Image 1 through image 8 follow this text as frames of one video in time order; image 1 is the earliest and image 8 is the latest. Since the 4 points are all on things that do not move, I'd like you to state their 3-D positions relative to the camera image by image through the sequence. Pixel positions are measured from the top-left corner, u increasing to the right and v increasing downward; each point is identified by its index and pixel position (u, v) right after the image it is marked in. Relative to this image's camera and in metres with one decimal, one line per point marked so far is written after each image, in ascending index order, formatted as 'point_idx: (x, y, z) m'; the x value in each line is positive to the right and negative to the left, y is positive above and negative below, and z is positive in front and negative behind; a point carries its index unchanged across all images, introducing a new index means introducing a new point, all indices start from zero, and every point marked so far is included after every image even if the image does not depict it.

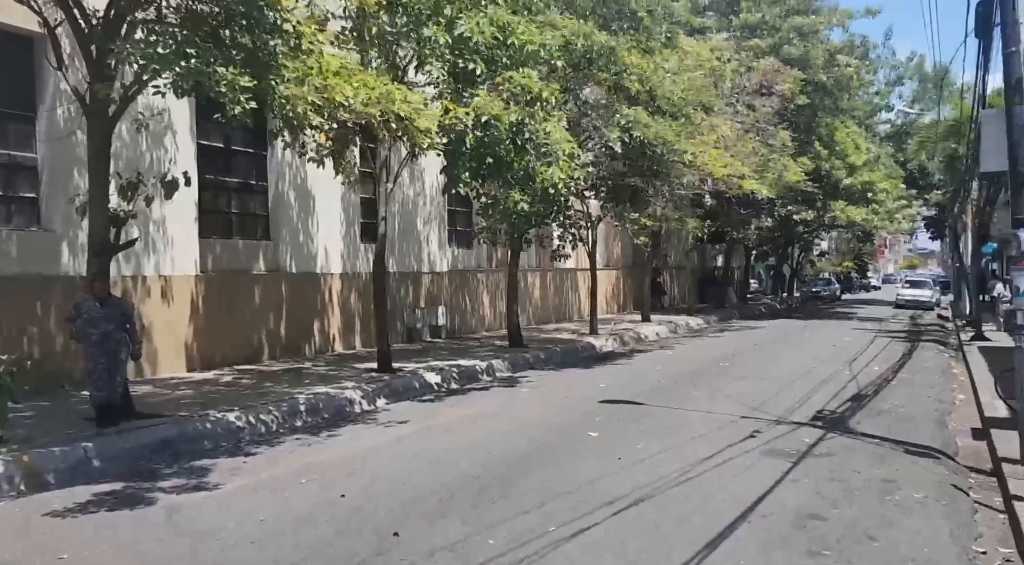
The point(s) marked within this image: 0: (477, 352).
0: (-0.7, -1.4, +17.2) m
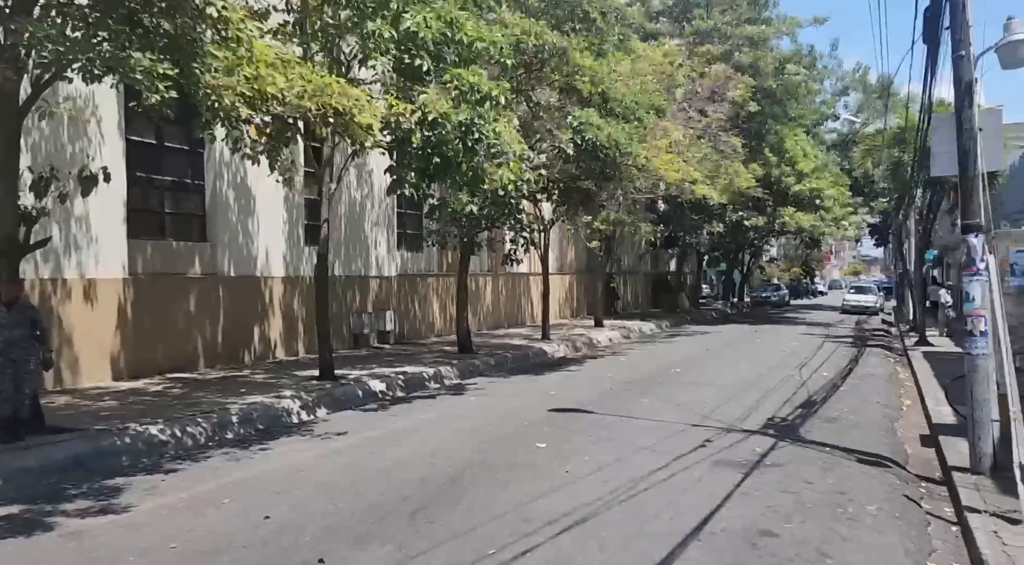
0: (-1.7, -1.5, +16.7) m
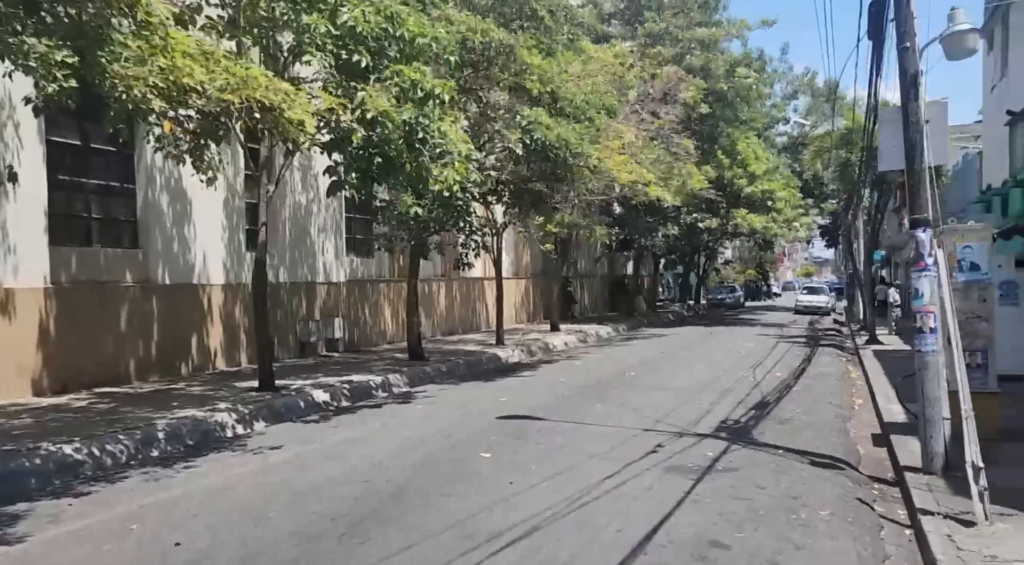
0: (-2.7, -1.6, +16.3) m
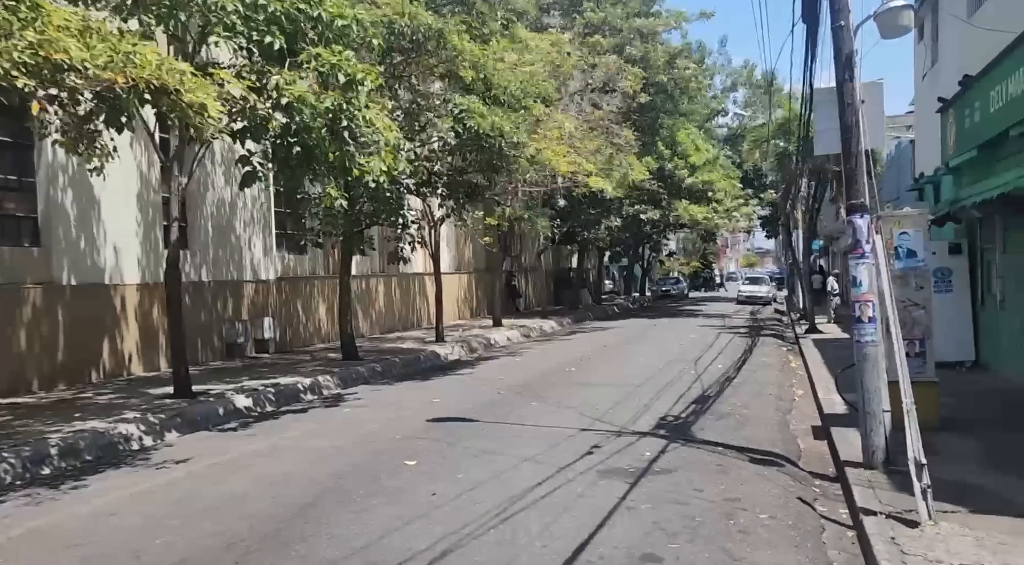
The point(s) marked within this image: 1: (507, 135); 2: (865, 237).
0: (-3.8, -1.6, +15.6) m
1: (-0.1, +2.6, +14.7) m
2: (+3.0, +0.4, +7.1) m
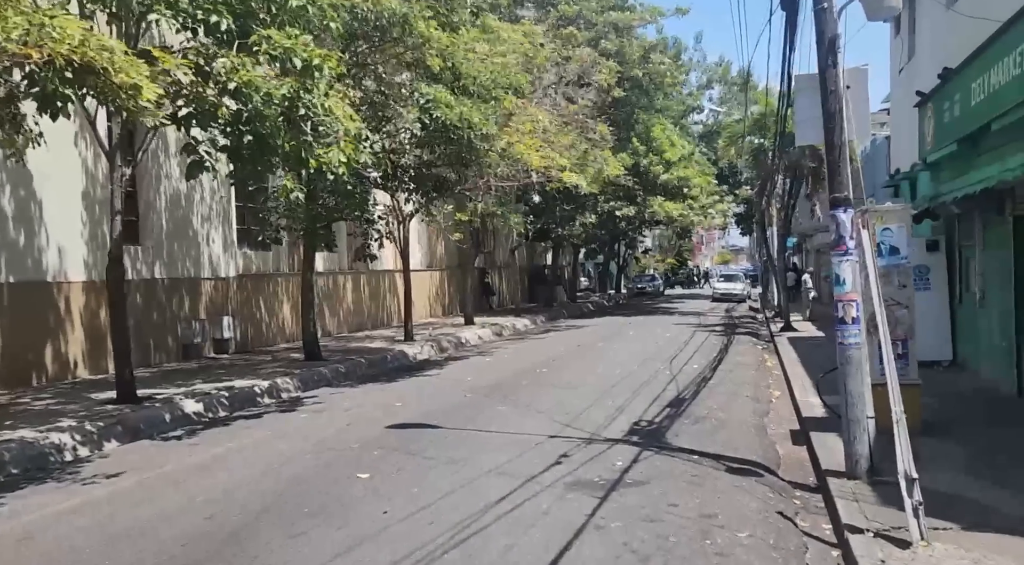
0: (-4.4, -1.5, +14.9) m
1: (-0.6, +2.6, +14.1) m
2: (+2.7, +0.4, +6.7) m
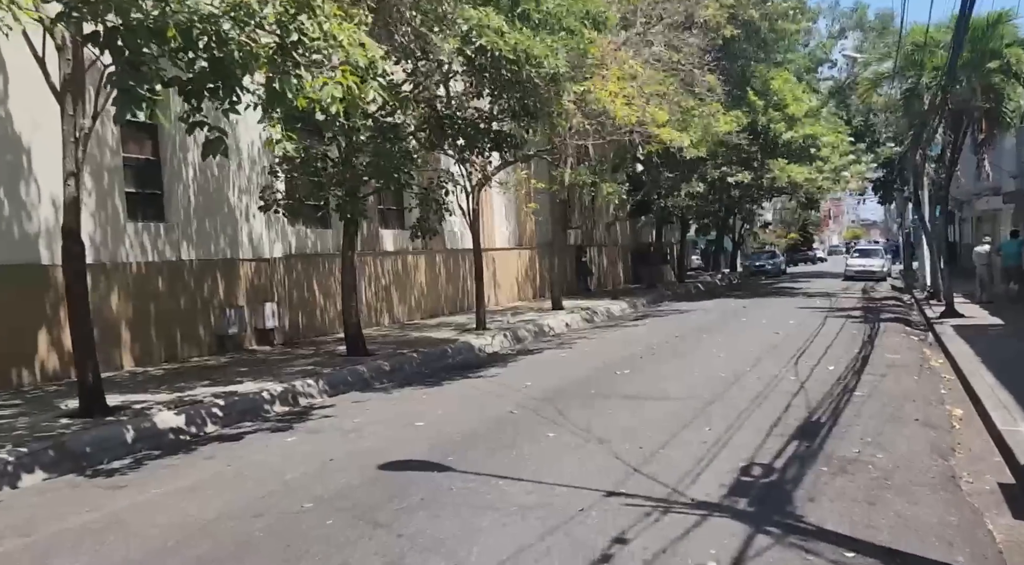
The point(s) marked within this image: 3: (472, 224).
0: (-3.2, -1.2, +12.5) m
1: (+0.3, +2.9, +11.1) m
2: (+2.6, +0.5, +3.3) m
3: (-0.9, +1.2, +18.0) m
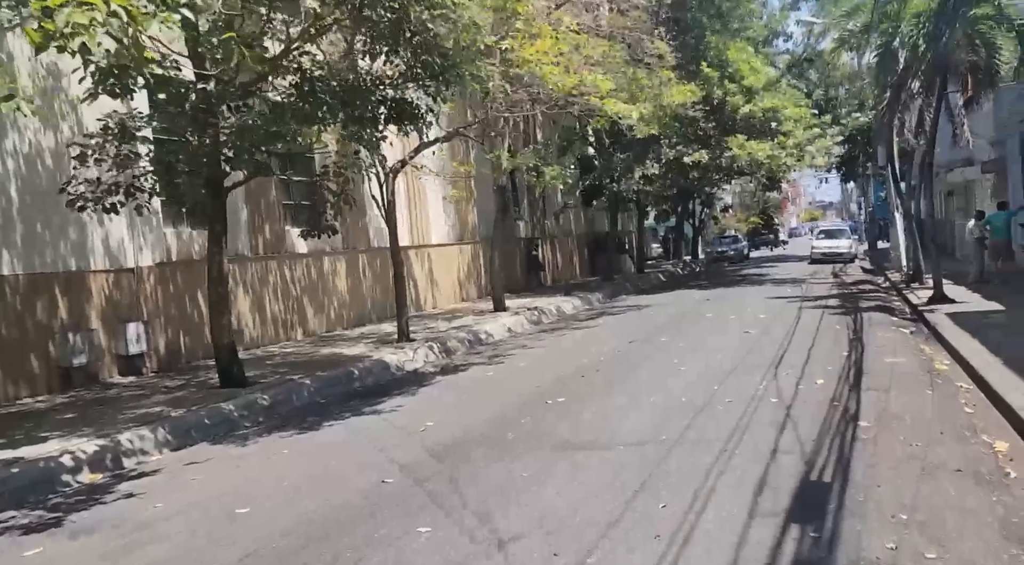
0: (-4.3, -1.4, +9.7) m
1: (-0.8, +2.8, +8.5) m
2: (+1.9, +0.5, +0.8) m
3: (-2.3, +1.1, +15.3) m
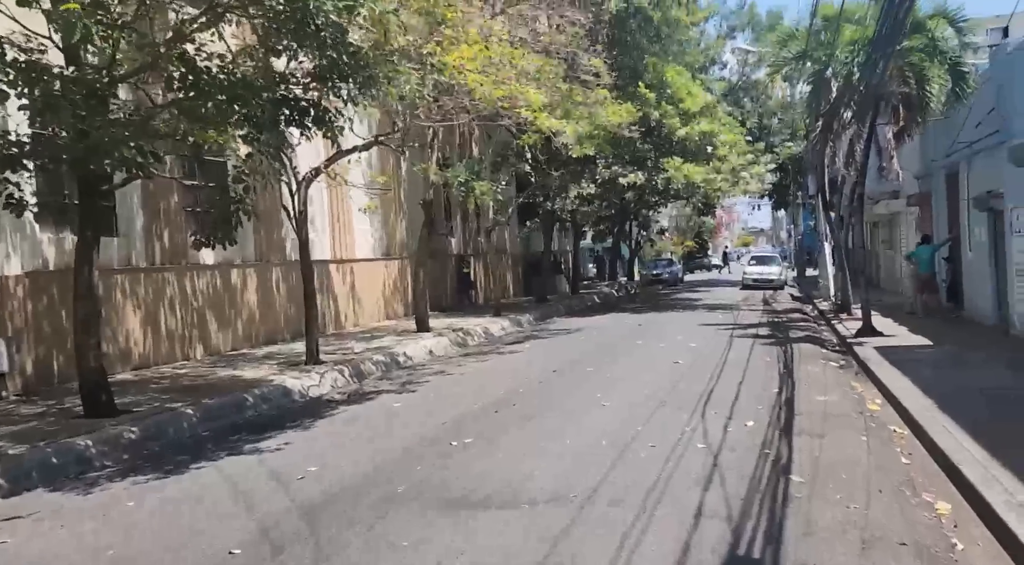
0: (-5.3, -1.6, +8.4) m
1: (-1.6, +2.6, +7.5) m
2: (+1.6, +0.4, 0.0) m
3: (-3.6, +0.8, +14.2) m
